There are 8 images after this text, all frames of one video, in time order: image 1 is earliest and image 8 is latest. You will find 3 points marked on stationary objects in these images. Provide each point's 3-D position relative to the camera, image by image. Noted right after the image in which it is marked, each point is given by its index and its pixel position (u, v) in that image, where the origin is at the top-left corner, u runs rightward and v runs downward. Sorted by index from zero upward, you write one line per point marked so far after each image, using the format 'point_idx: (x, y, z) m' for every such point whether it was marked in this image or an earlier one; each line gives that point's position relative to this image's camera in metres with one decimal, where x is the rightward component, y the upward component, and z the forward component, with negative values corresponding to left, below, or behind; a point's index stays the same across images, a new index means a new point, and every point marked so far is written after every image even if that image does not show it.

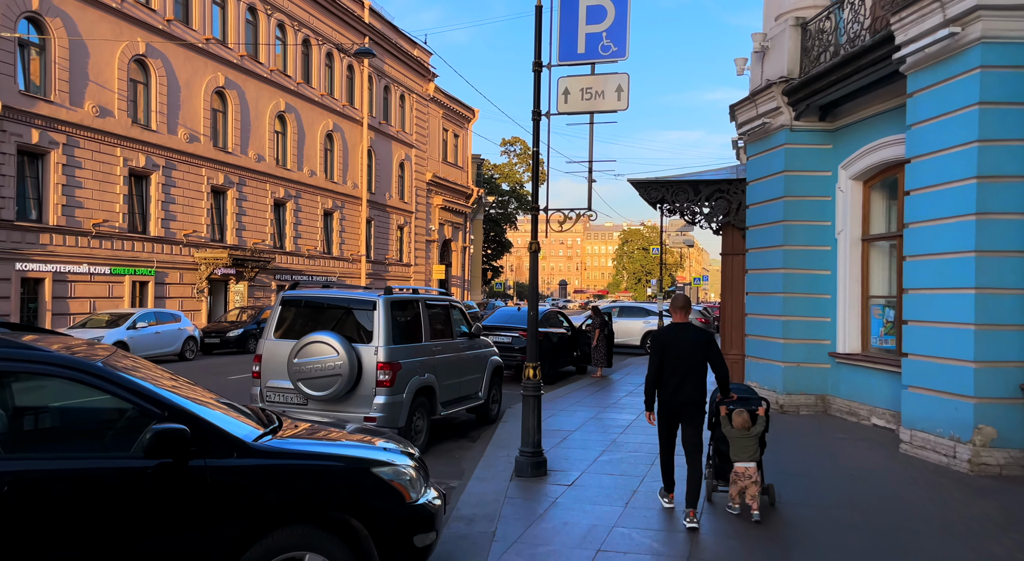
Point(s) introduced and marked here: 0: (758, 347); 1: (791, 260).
0: (+3.7, -1.0, +12.4) m
1: (+3.9, +0.3, +11.5) m
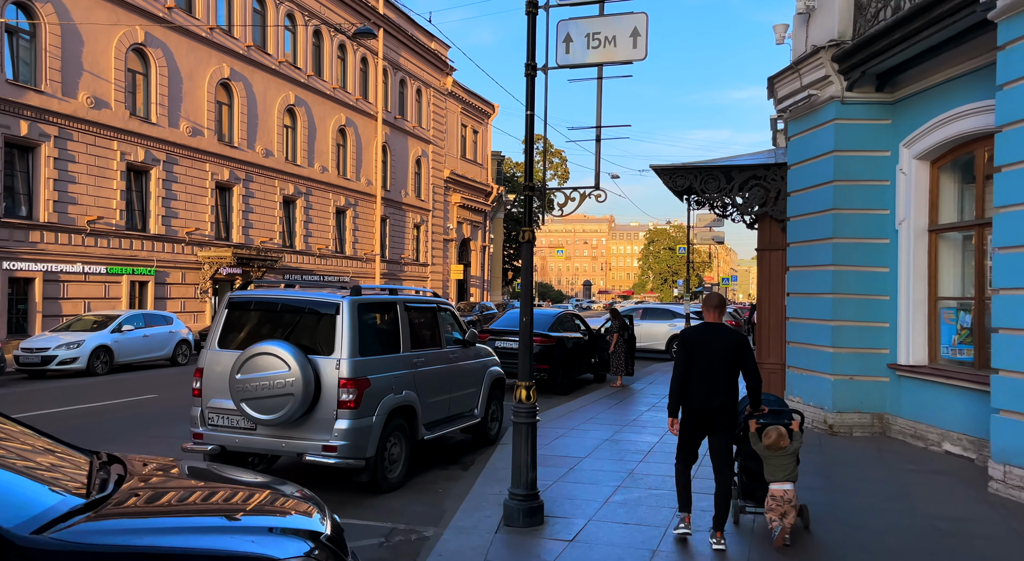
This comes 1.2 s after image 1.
0: (+3.8, -1.0, +10.8) m
1: (+4.0, +0.3, +9.9) m
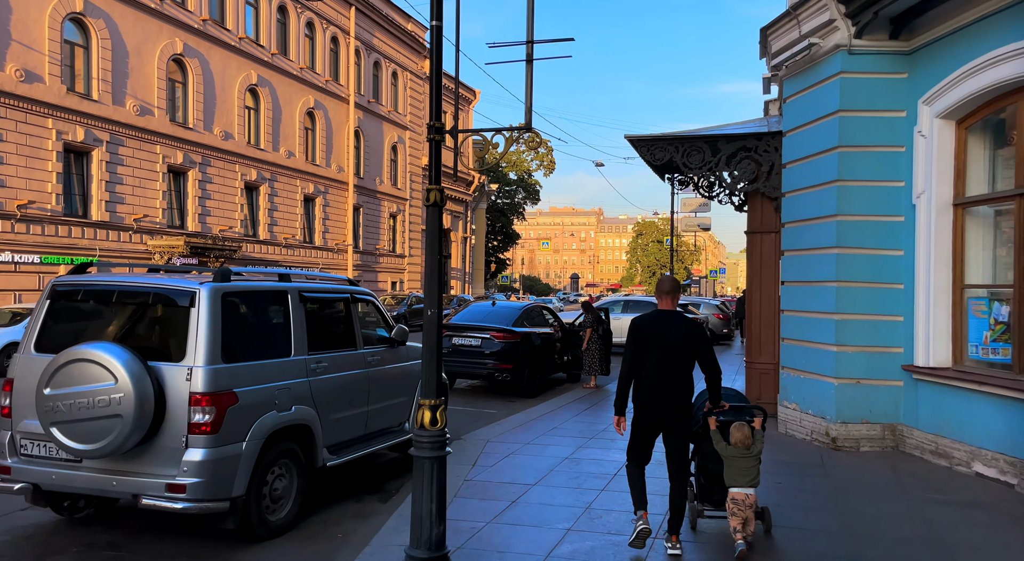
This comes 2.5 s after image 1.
0: (+3.2, -0.8, +9.2) m
1: (+3.4, +0.4, +8.4) m
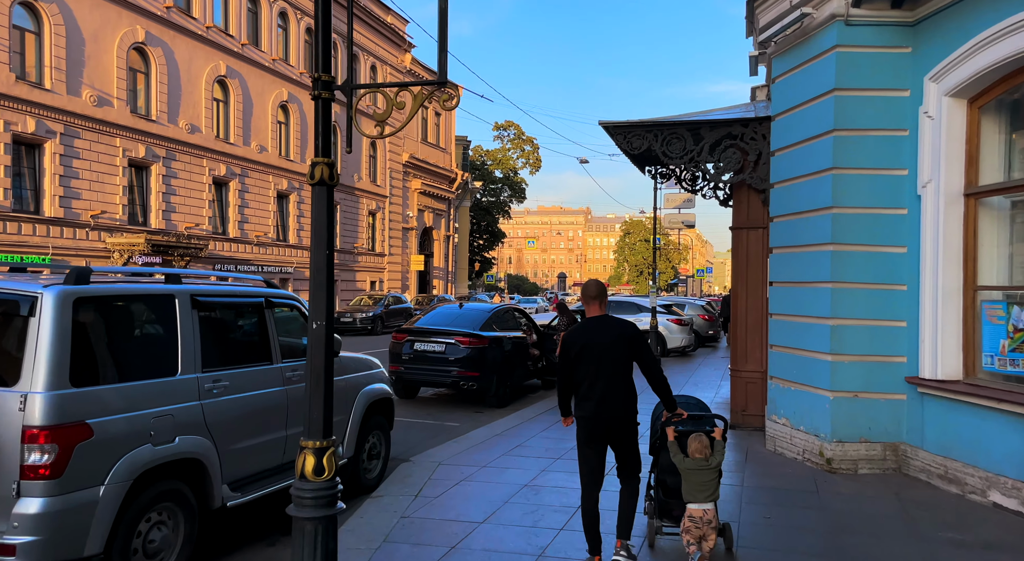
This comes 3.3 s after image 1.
0: (+2.8, -0.8, +8.3) m
1: (+3.0, +0.4, +7.4) m
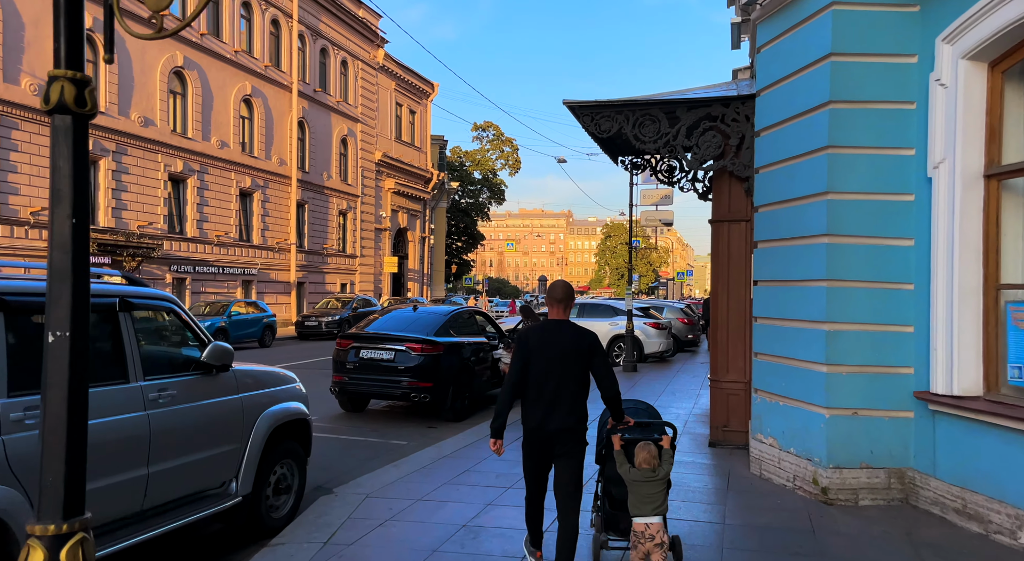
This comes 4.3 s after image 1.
0: (+2.3, -0.8, +7.2) m
1: (+2.5, +0.4, +6.3) m
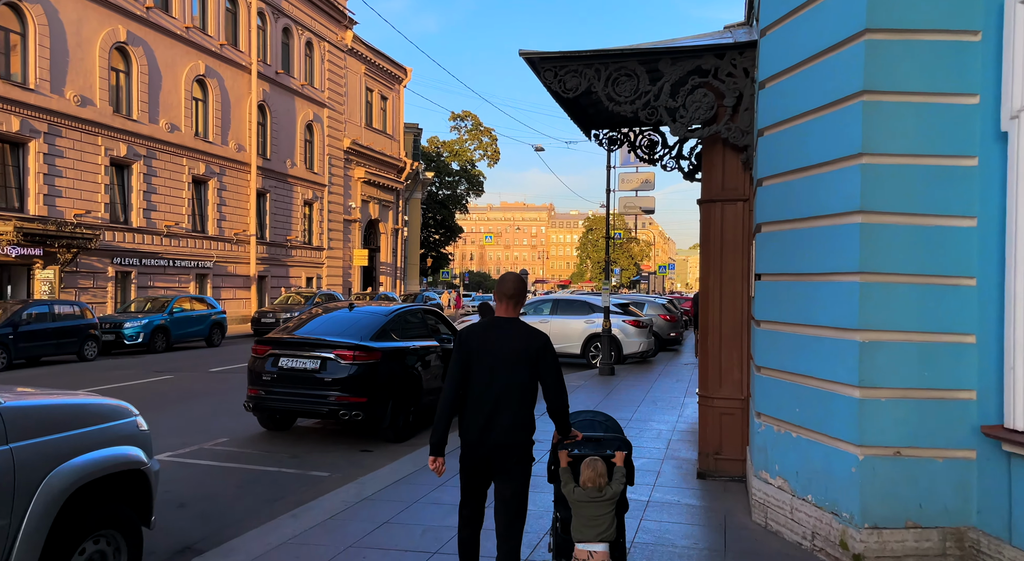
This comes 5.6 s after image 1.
0: (+1.8, -0.8, +5.5) m
1: (+2.1, +0.5, +4.7) m
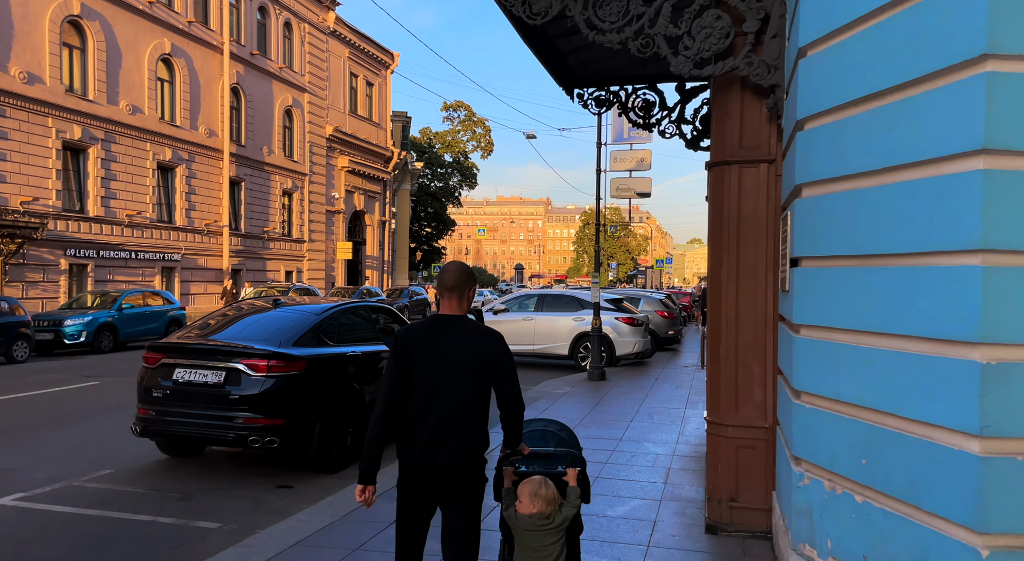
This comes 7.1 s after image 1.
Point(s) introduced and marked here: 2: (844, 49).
0: (+1.5, -0.7, +3.7) m
1: (+1.7, +0.5, +2.9) m
2: (+1.5, +1.1, +3.6) m
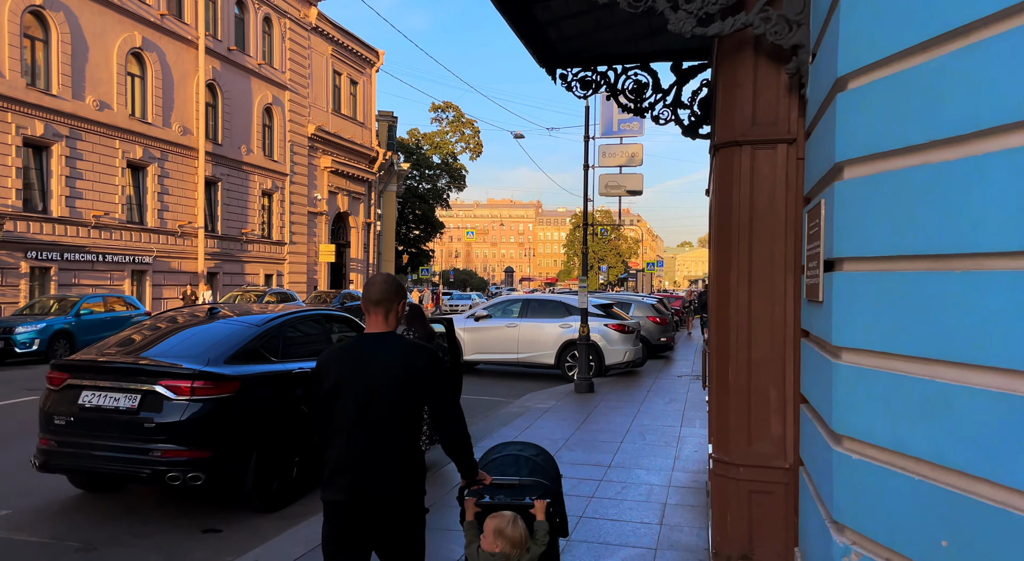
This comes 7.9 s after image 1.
0: (+1.3, -0.7, +2.7) m
1: (+1.6, +0.5, +1.9) m
2: (+1.3, +1.0, +2.6) m
